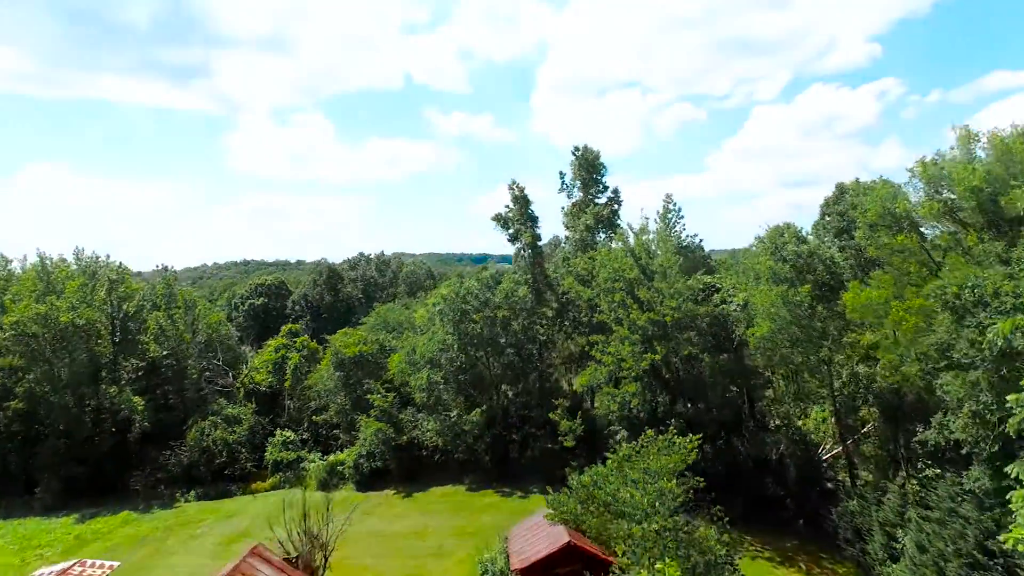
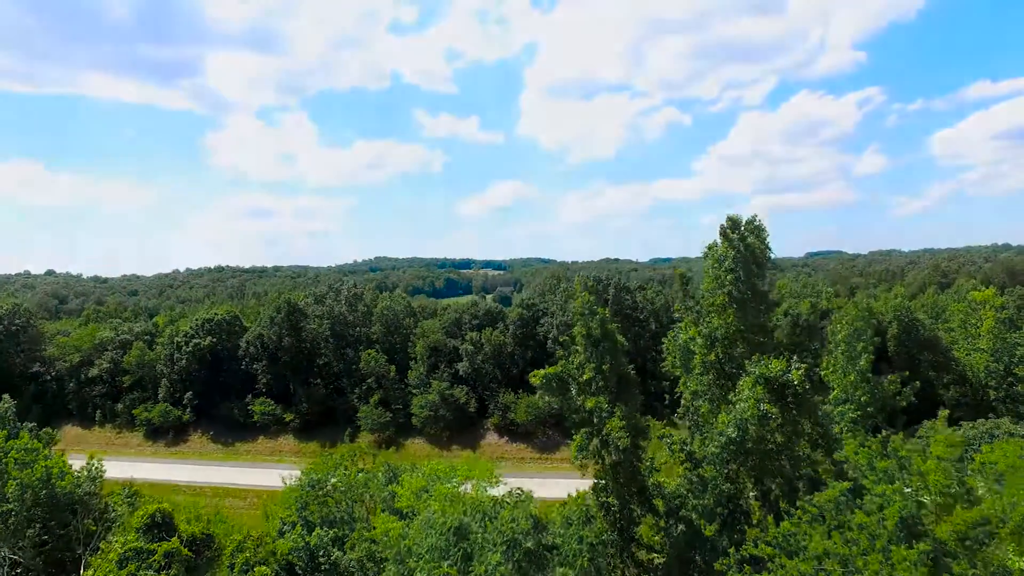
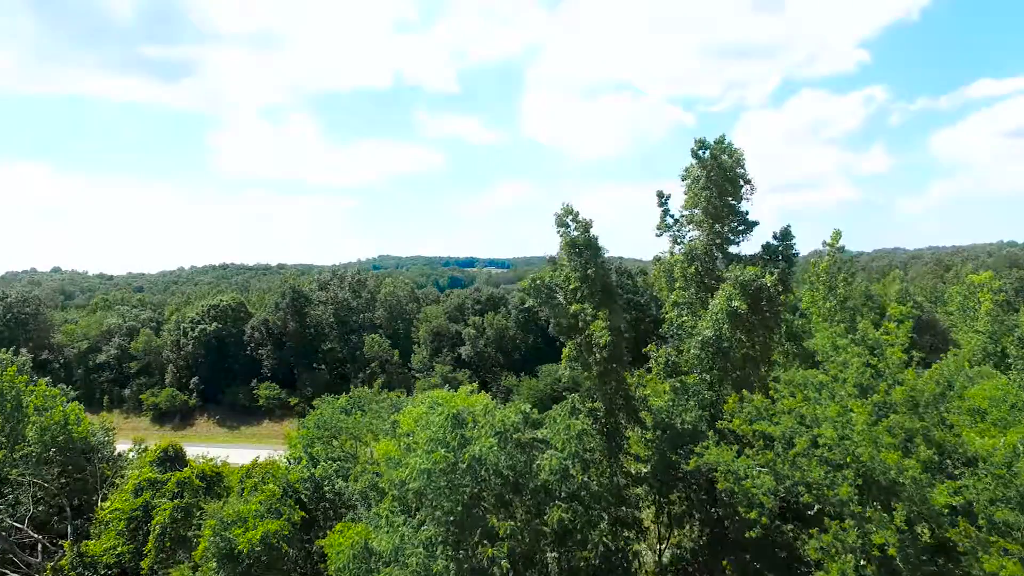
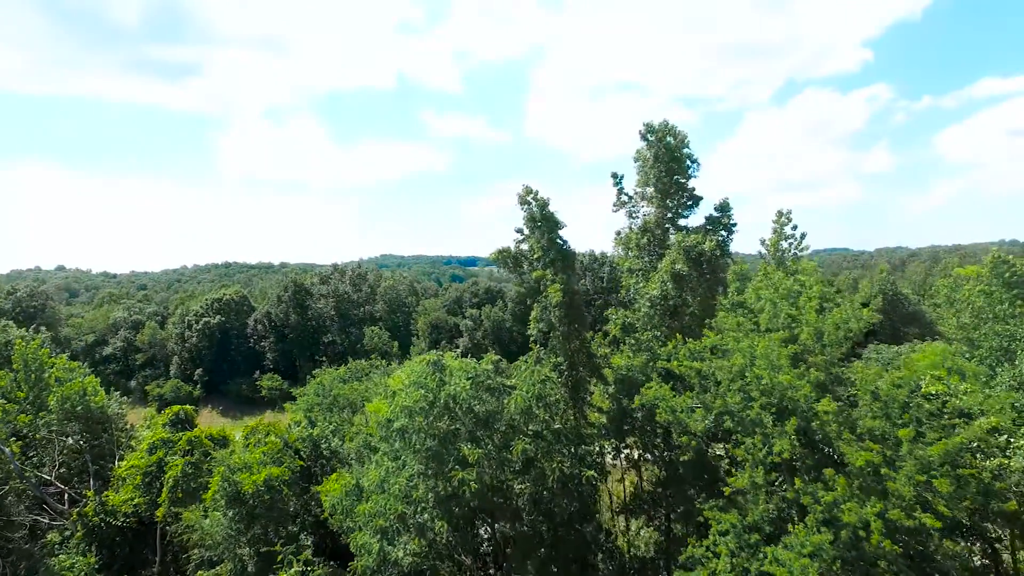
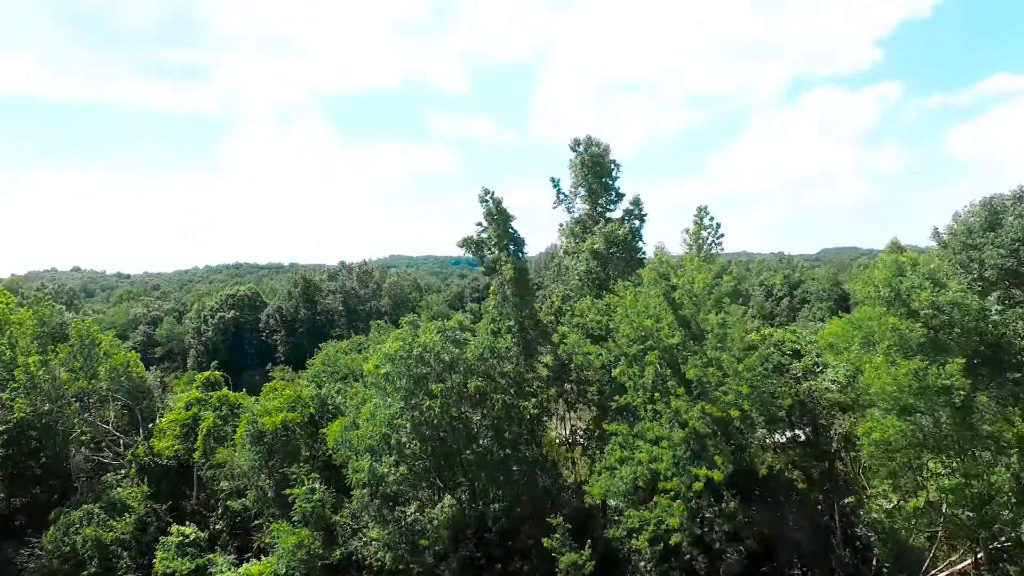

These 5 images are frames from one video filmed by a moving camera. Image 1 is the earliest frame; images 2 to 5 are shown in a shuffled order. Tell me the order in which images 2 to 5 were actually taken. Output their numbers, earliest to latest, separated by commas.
5, 4, 3, 2
